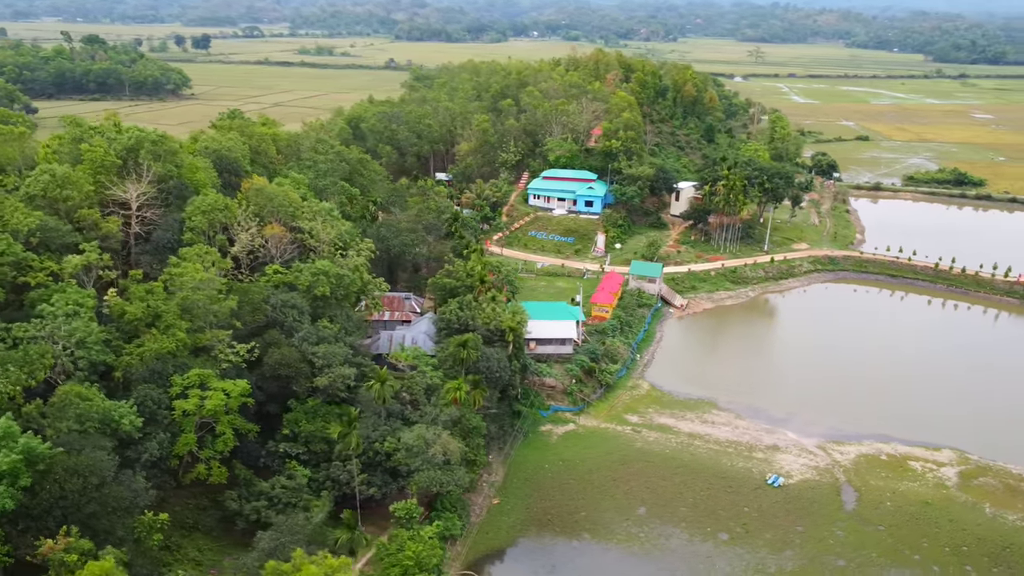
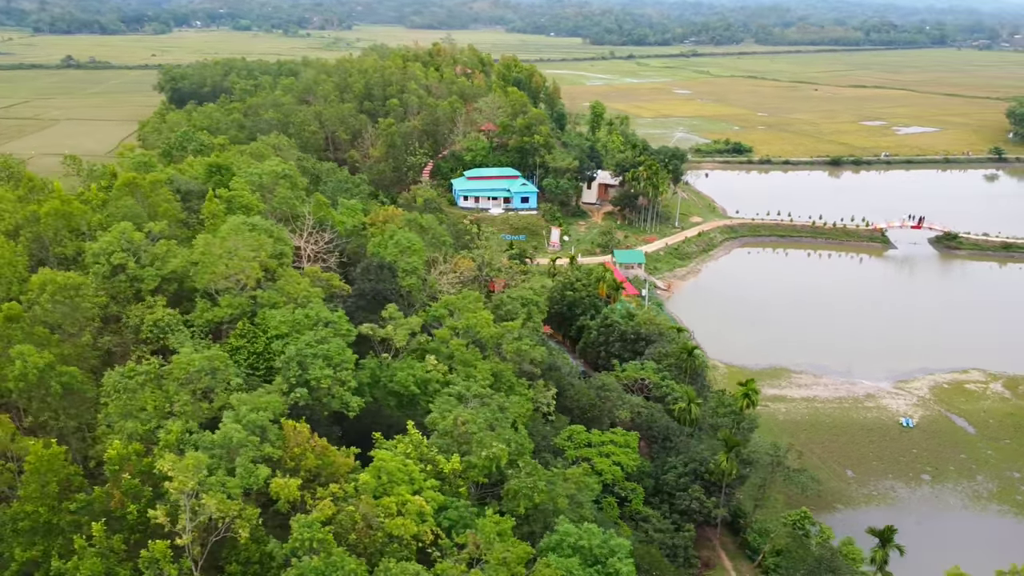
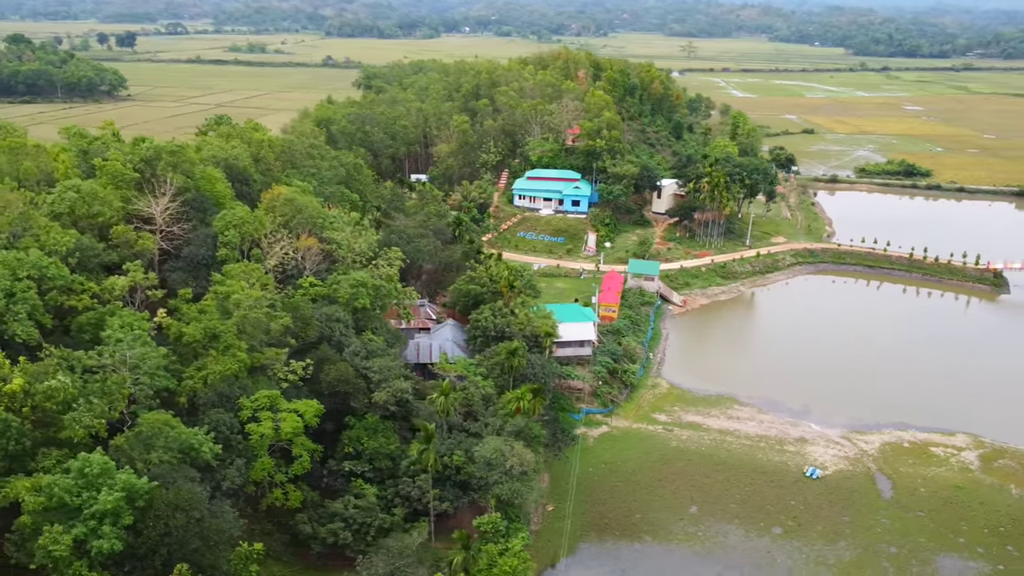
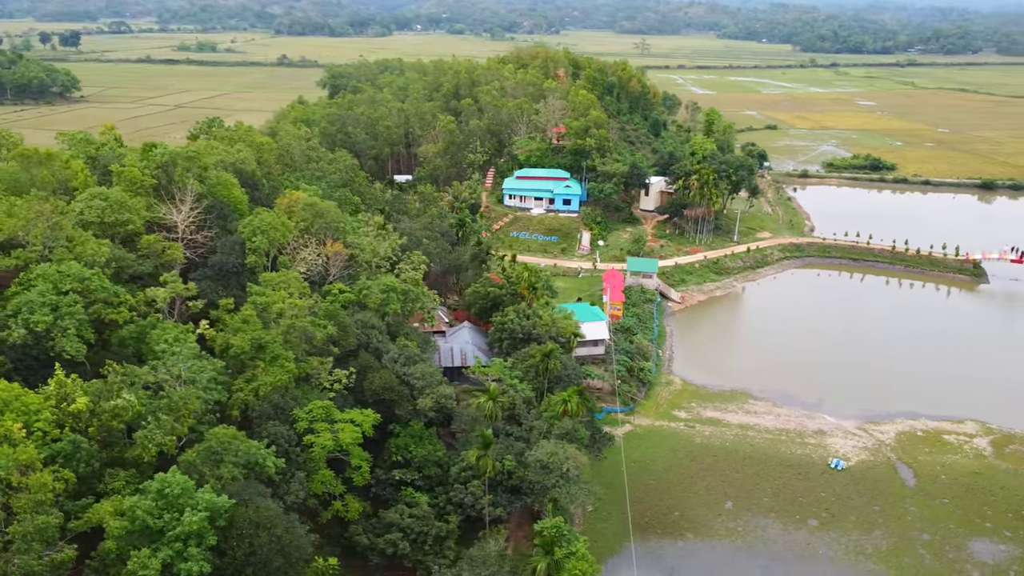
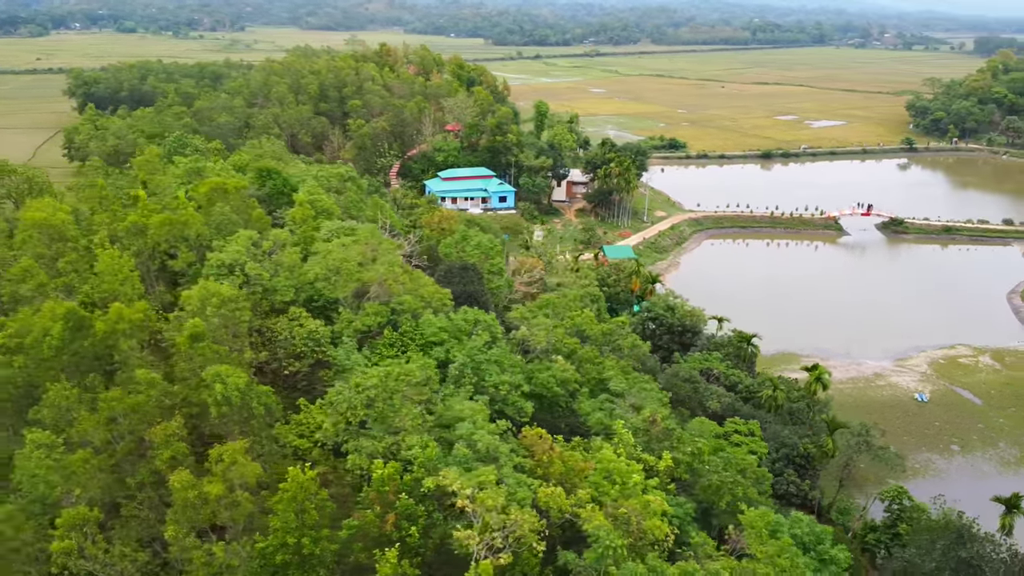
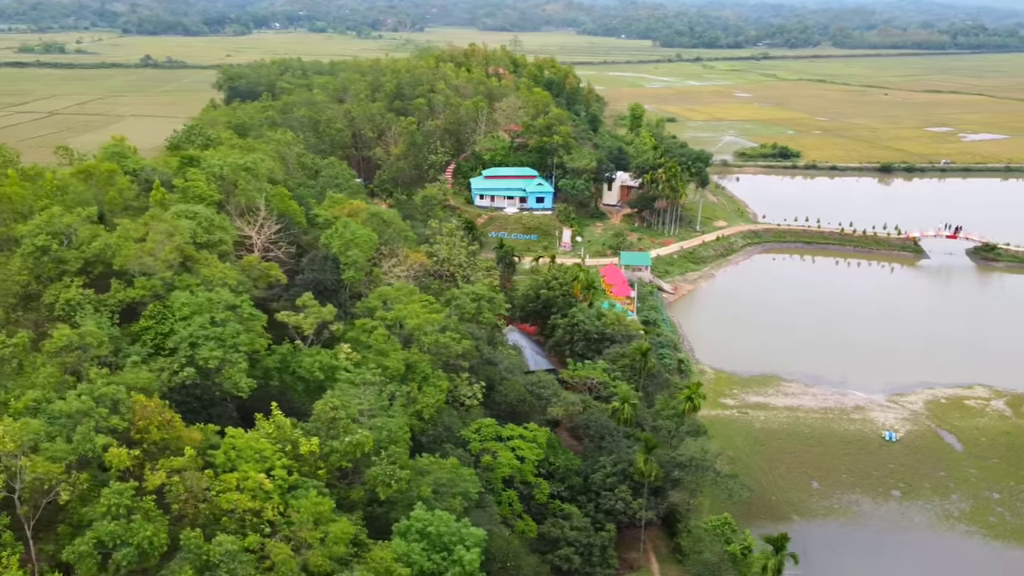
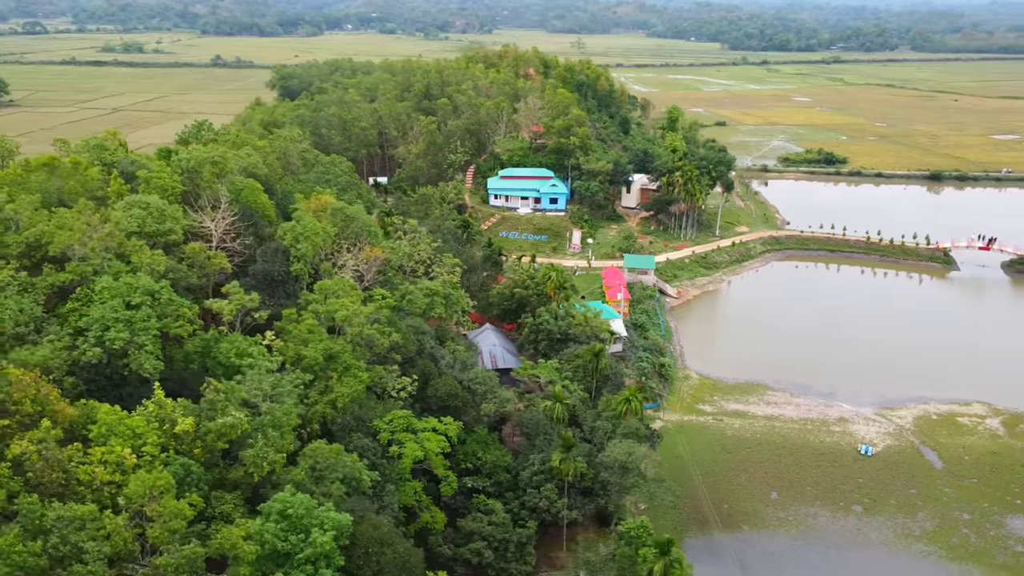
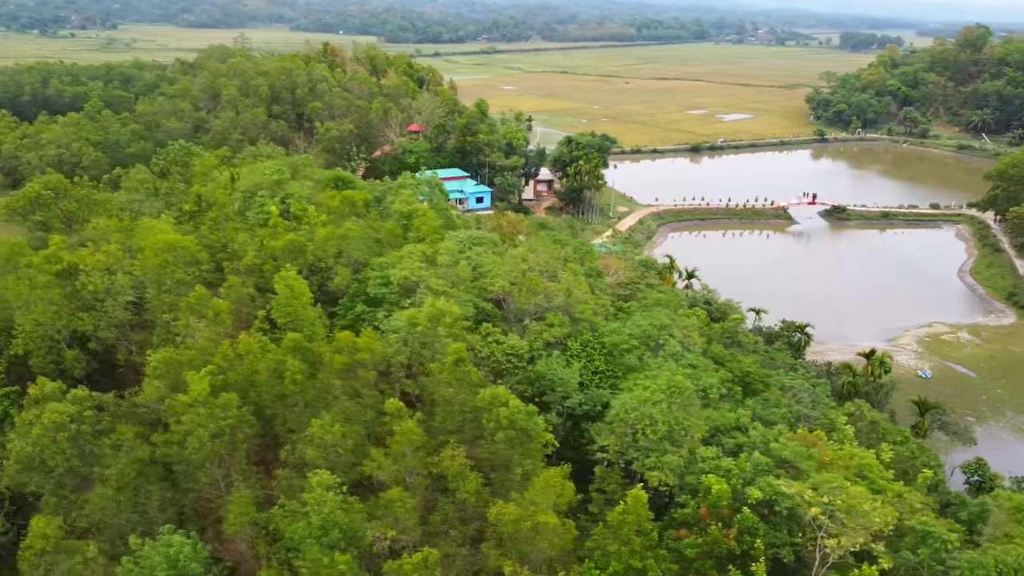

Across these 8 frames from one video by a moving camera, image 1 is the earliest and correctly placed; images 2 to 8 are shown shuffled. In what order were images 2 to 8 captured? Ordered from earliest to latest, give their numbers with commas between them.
3, 4, 7, 6, 2, 5, 8
